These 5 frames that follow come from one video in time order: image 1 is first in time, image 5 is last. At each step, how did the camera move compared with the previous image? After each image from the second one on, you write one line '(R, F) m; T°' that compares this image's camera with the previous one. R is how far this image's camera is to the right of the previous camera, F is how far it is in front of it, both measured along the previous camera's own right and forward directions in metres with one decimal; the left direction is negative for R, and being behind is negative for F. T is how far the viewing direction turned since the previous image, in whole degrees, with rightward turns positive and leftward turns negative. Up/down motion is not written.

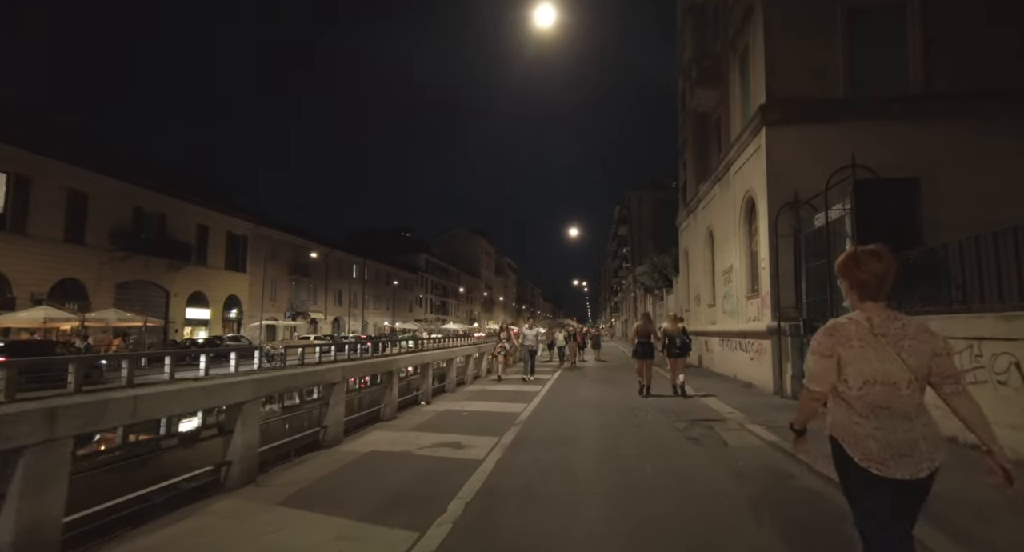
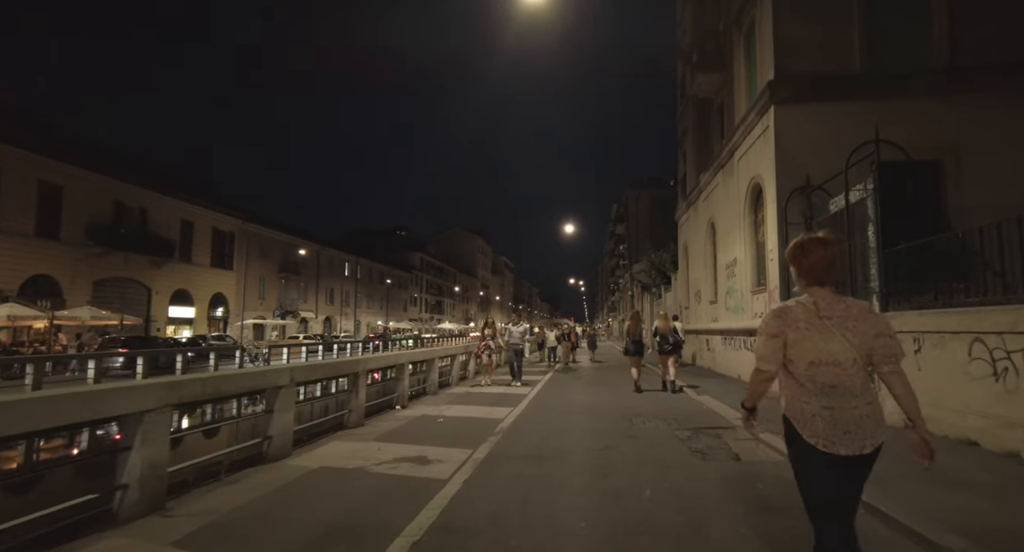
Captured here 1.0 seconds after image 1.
(+0.3, +1.1) m; 0°
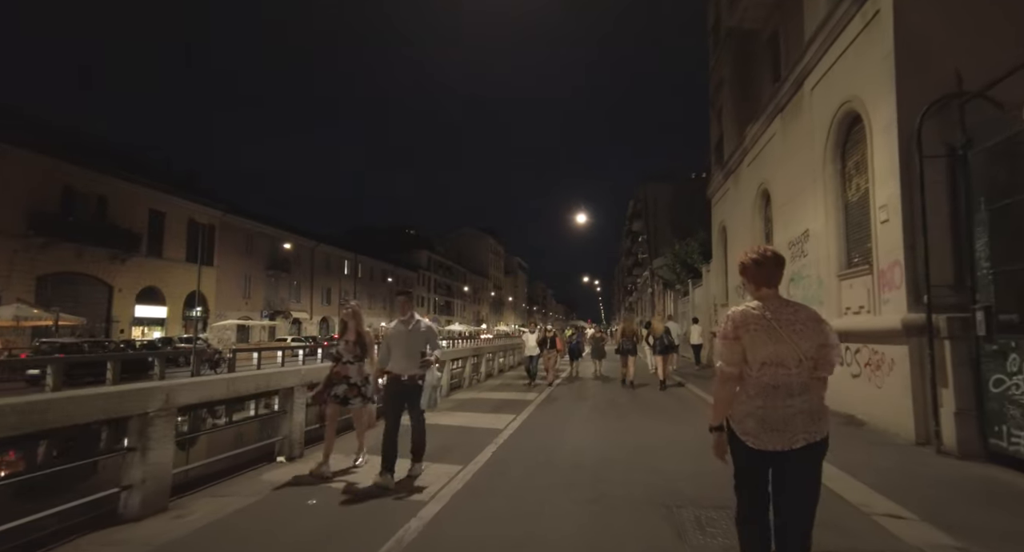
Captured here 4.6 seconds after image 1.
(+0.9, +4.5) m; -2°
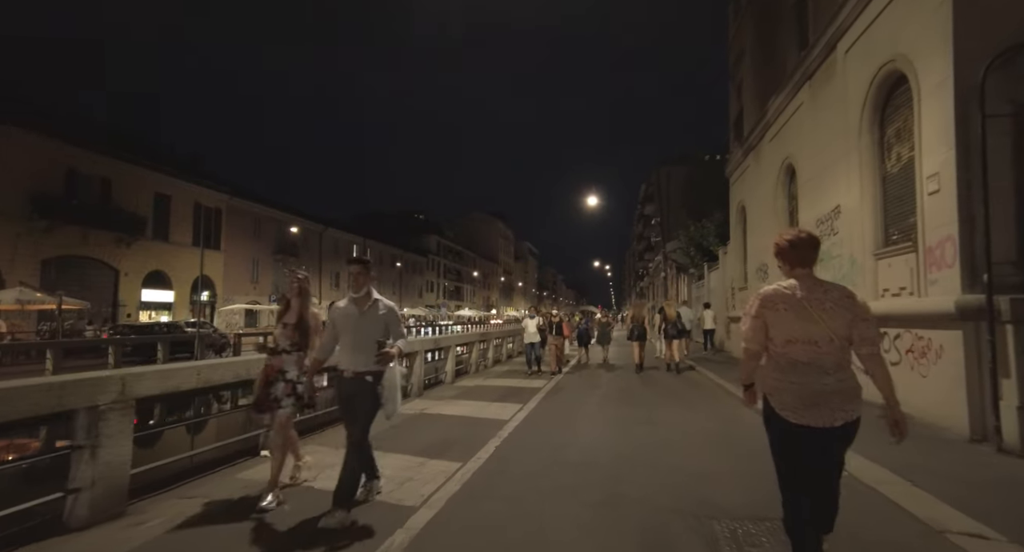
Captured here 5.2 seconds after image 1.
(+0.1, +0.7) m; -1°
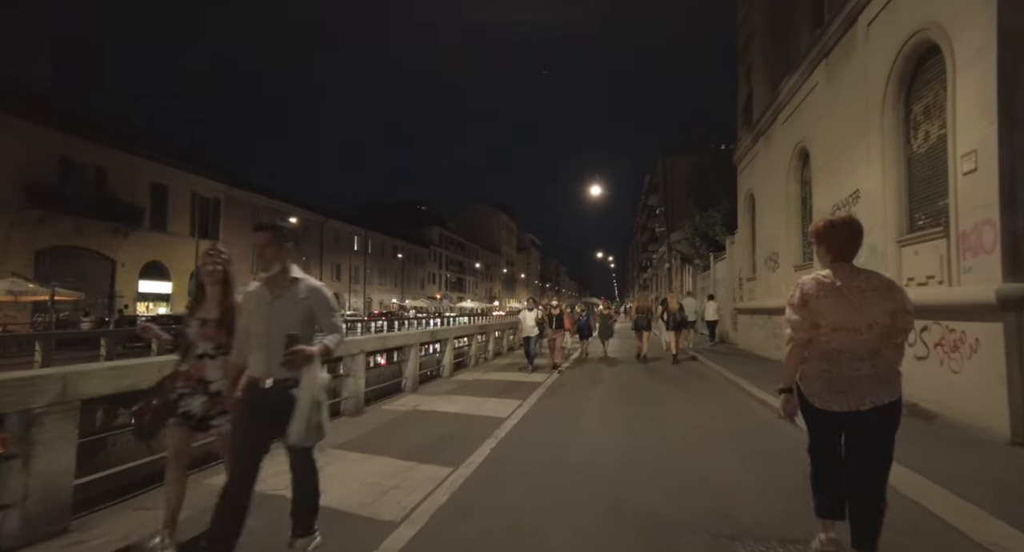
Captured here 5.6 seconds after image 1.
(+0.1, +0.6) m; 0°
